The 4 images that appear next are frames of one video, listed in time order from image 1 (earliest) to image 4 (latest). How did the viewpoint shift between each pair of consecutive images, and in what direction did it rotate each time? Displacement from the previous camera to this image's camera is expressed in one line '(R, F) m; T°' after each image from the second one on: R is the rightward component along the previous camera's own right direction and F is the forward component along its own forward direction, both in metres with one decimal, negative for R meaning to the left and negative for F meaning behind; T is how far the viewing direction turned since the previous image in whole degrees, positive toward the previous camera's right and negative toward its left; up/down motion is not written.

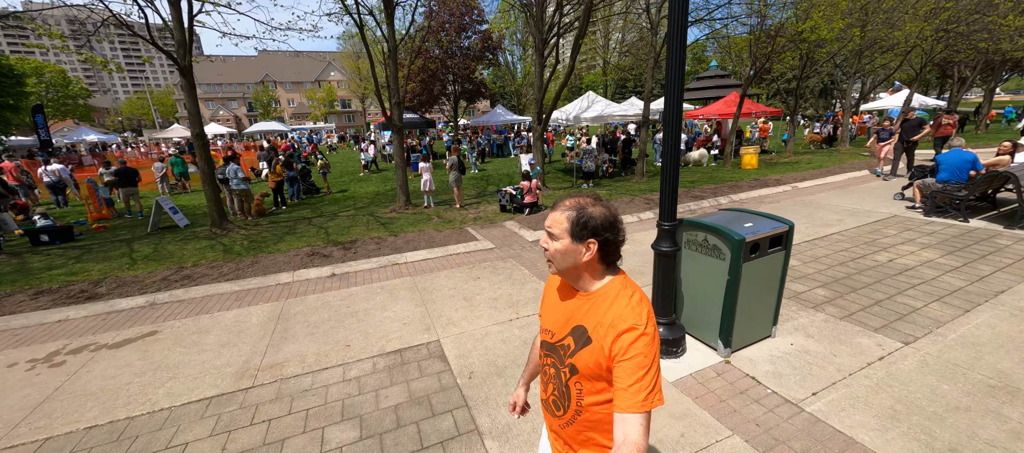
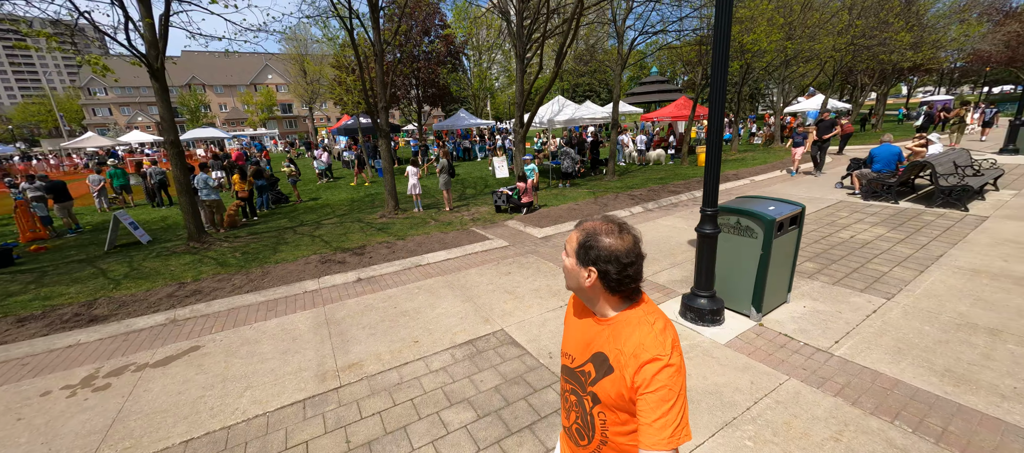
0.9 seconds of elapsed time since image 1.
(-1.1, -0.2) m; +8°
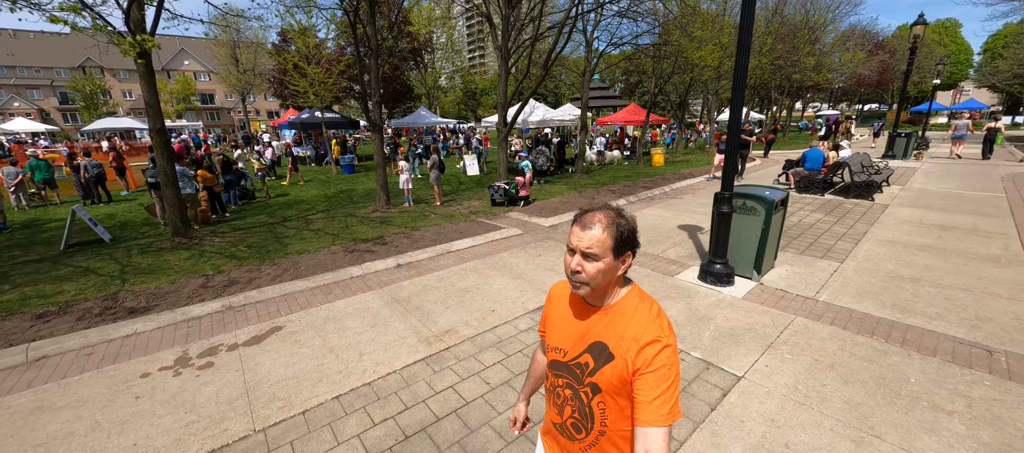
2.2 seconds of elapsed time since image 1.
(-1.5, -0.5) m; +9°
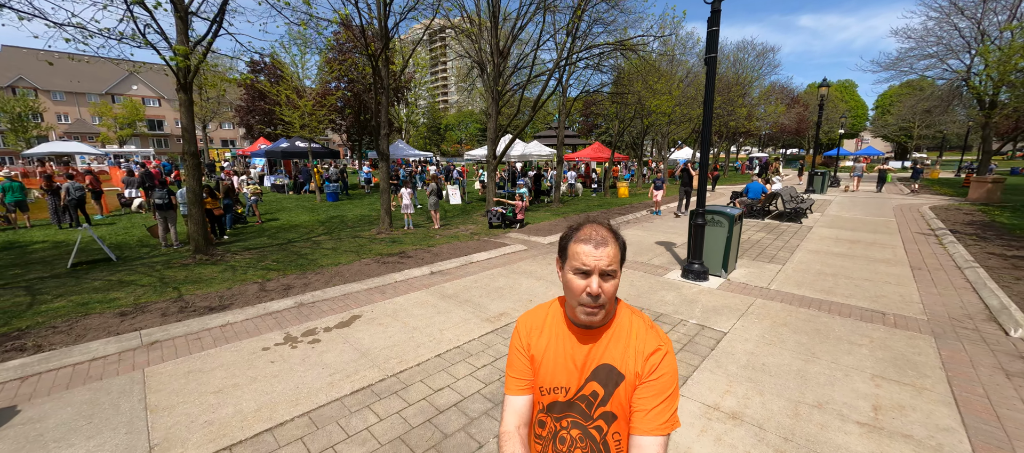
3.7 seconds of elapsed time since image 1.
(-1.1, -1.1) m; +6°
